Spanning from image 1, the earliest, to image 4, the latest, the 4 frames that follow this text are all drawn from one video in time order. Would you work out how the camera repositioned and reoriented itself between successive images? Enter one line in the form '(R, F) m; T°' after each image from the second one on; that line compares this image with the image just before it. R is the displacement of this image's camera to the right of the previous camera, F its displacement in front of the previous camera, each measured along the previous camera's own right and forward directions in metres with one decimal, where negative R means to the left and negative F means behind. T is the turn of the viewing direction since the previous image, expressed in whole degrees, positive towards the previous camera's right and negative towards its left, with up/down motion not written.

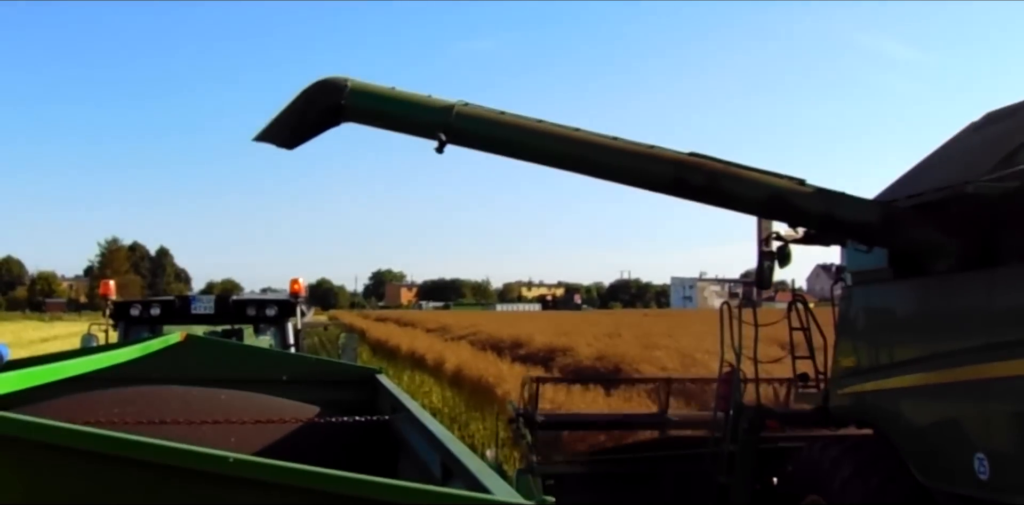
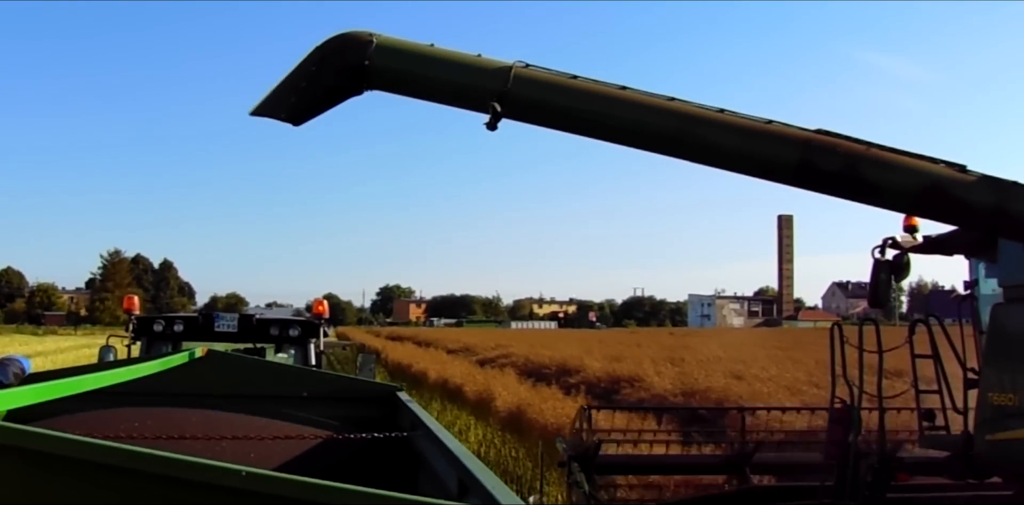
(-0.3, +1.1) m; 0°
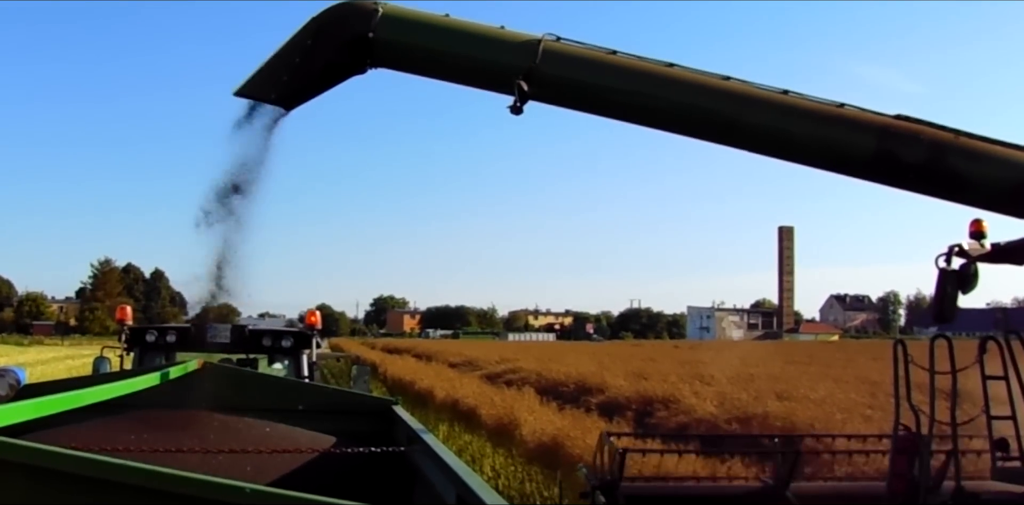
(-0.1, +0.6) m; 0°
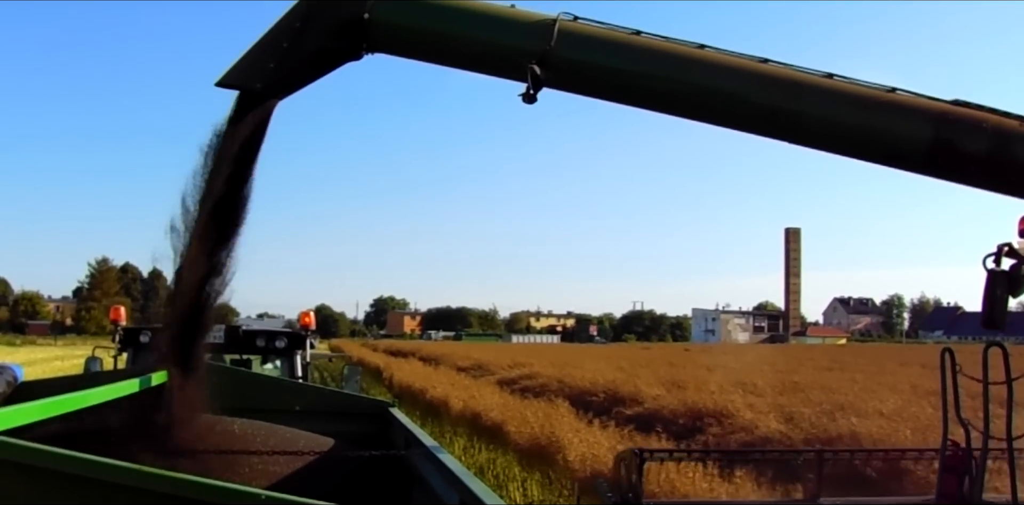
(-0.1, +0.6) m; 0°
